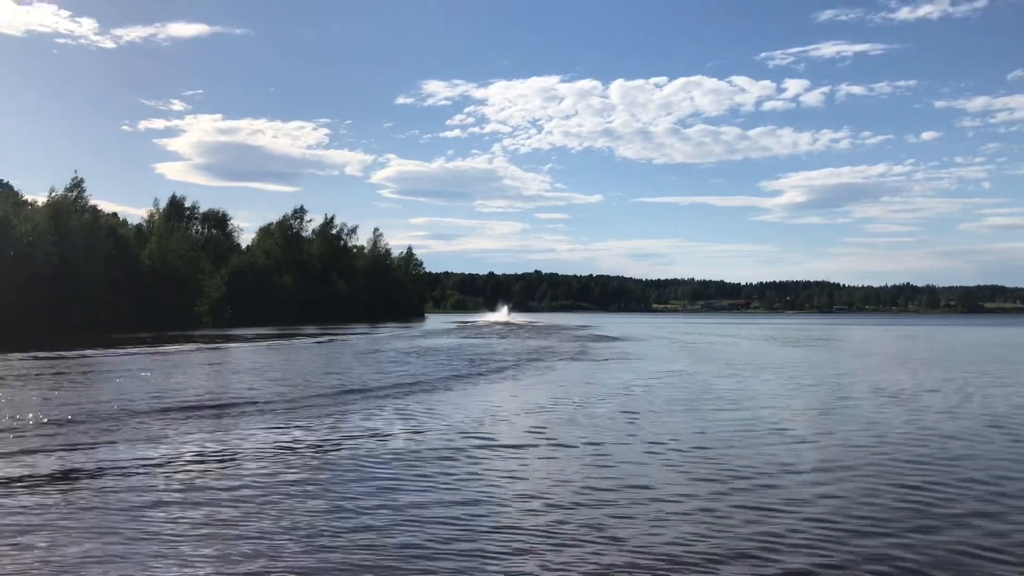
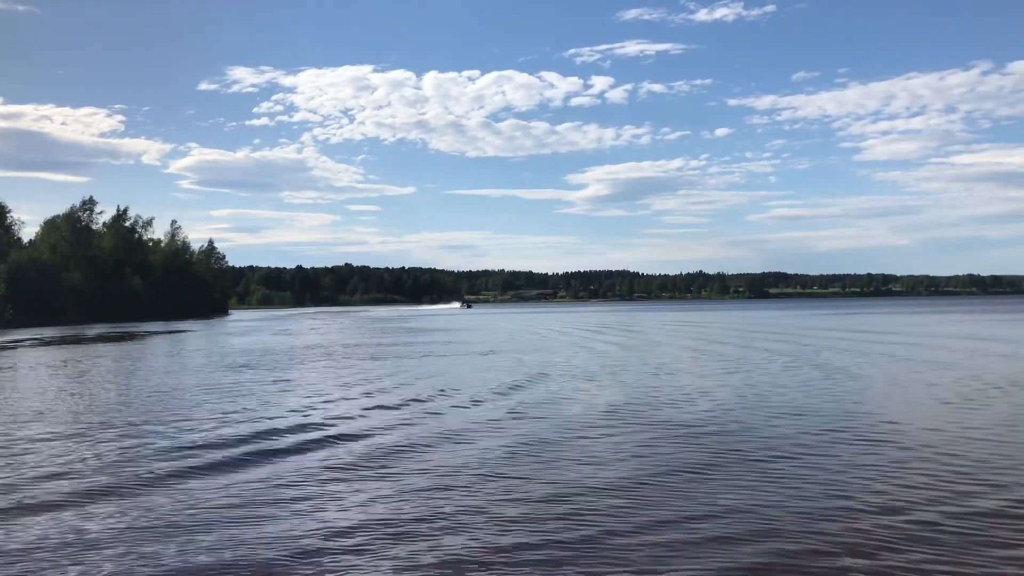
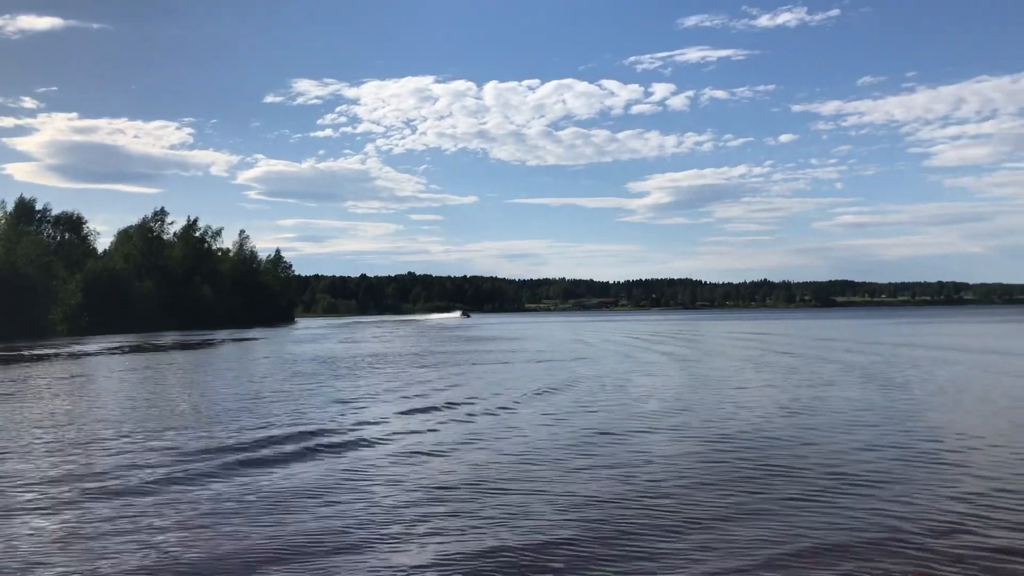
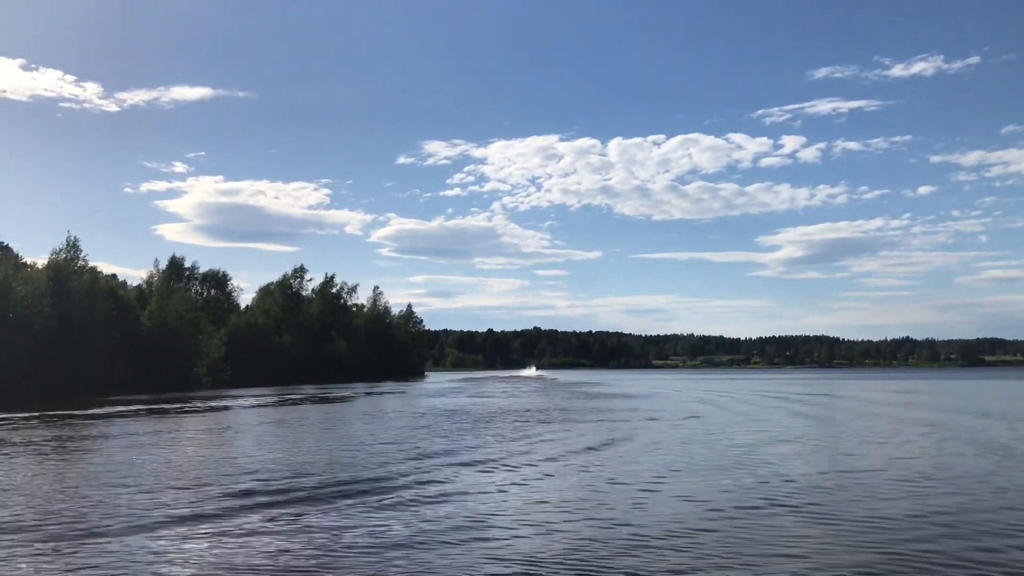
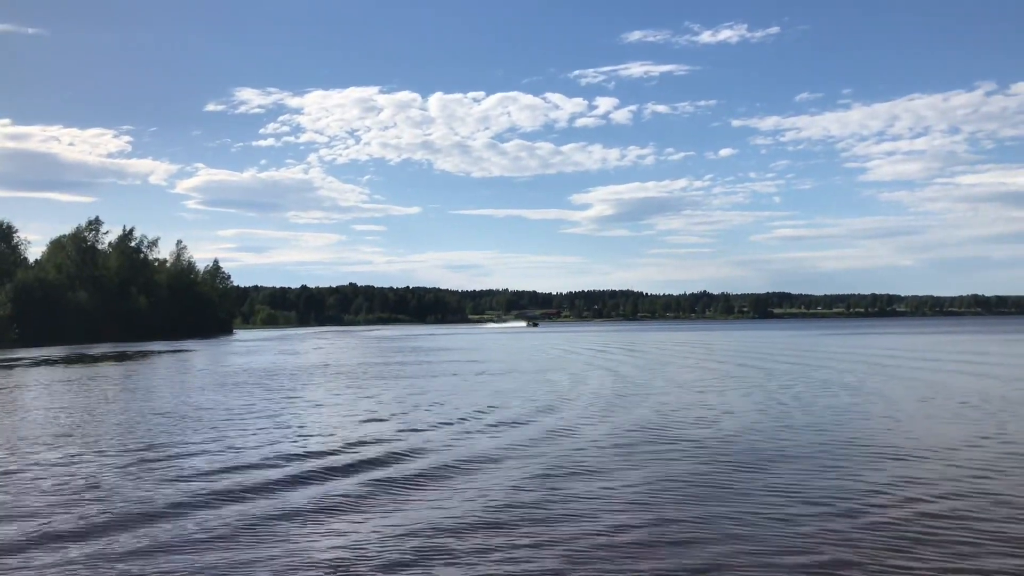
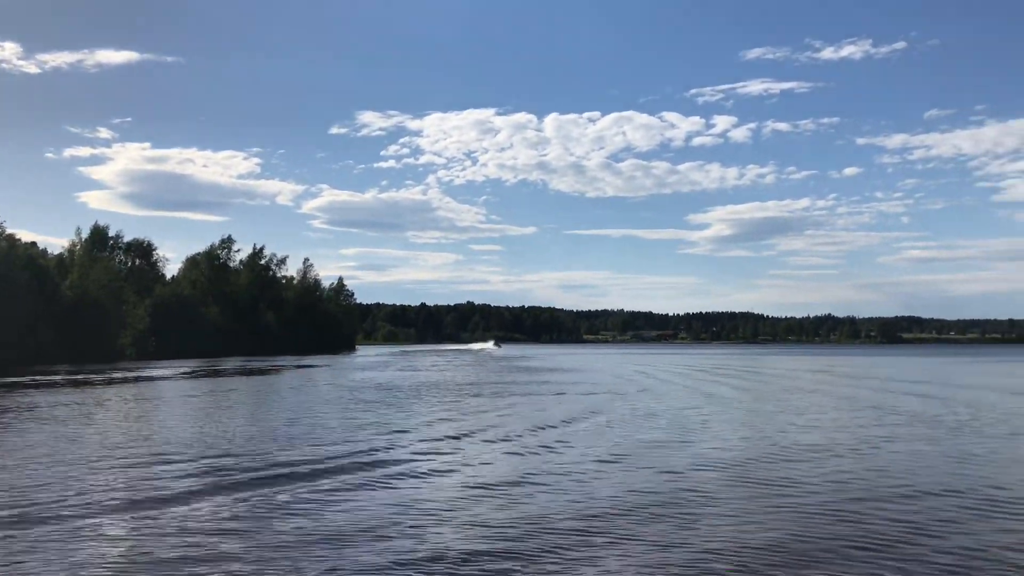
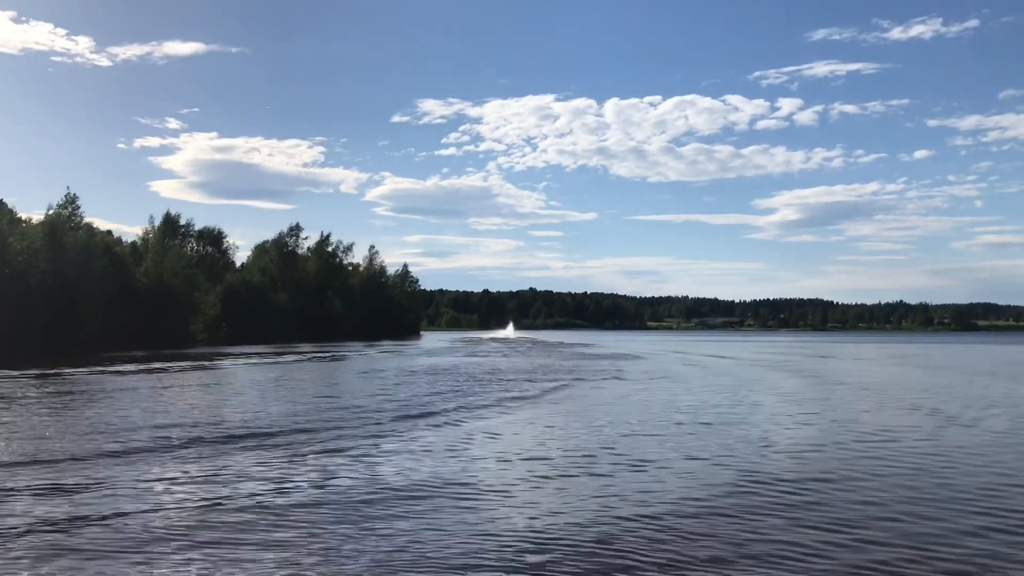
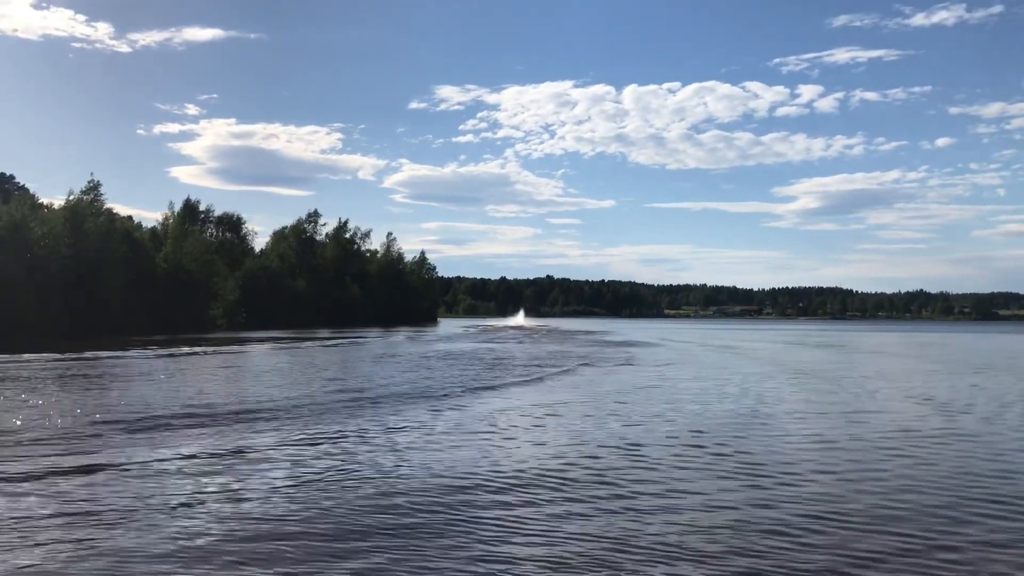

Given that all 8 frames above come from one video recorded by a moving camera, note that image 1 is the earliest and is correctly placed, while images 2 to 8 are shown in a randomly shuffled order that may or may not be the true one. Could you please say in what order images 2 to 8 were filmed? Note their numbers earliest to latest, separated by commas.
8, 7, 4, 6, 3, 2, 5
